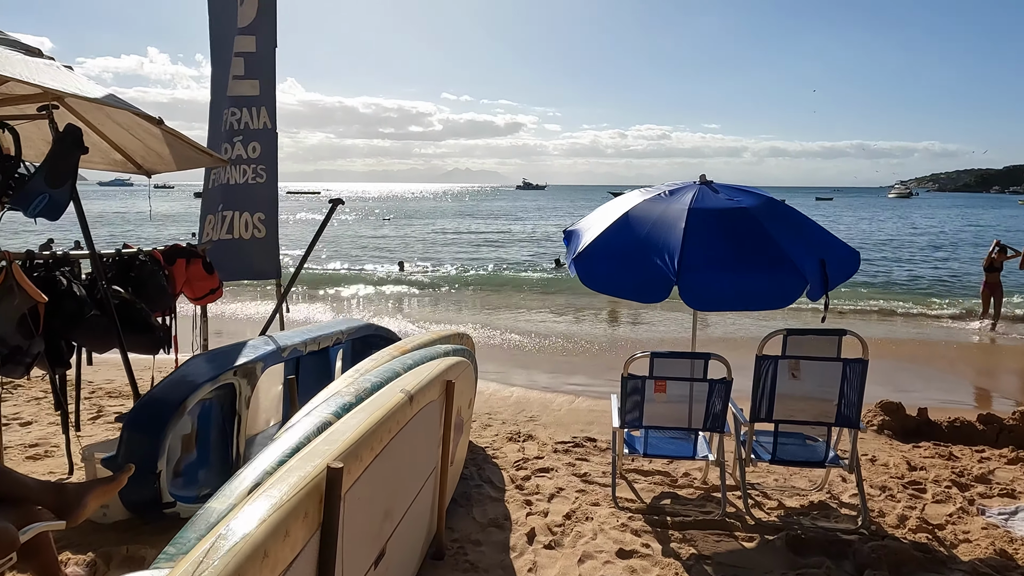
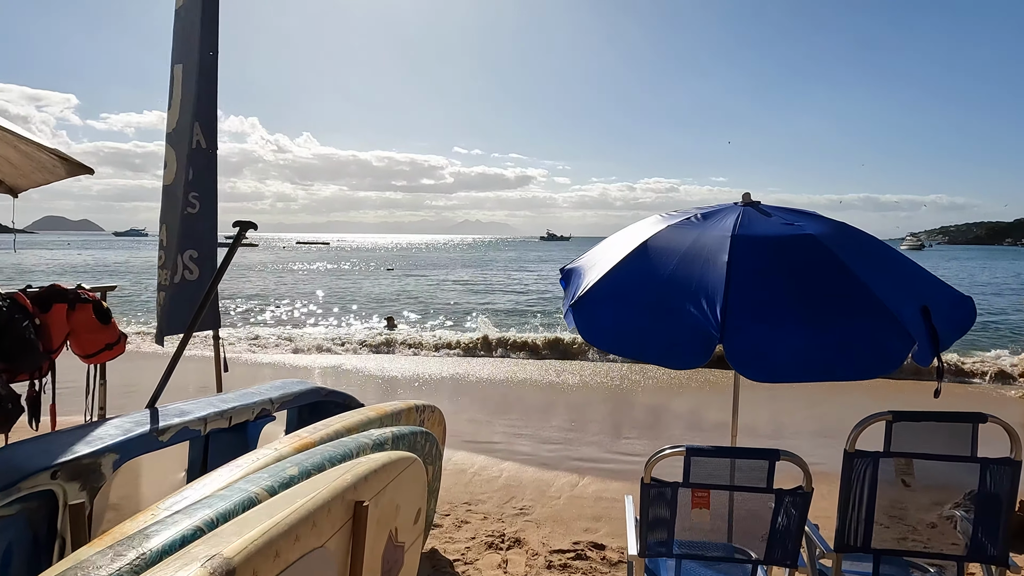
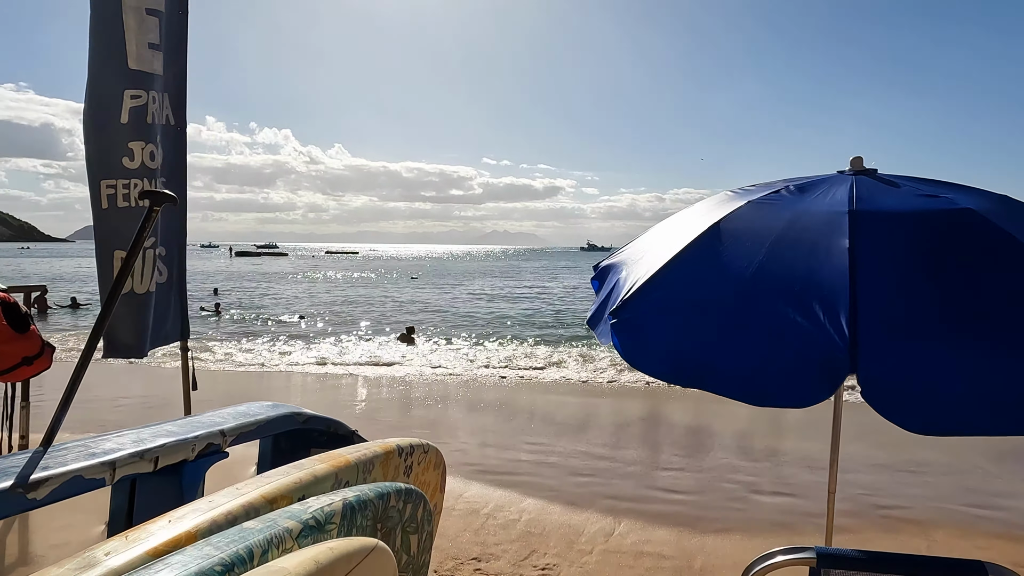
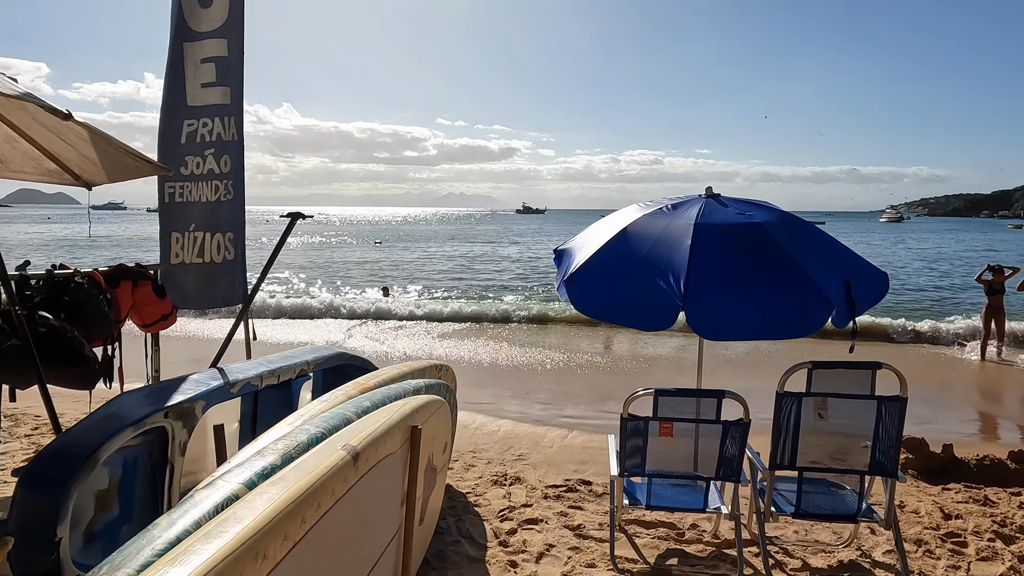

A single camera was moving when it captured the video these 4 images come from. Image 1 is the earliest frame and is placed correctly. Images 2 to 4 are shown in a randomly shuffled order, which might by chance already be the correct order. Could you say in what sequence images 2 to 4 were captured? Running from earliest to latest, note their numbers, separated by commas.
4, 2, 3
